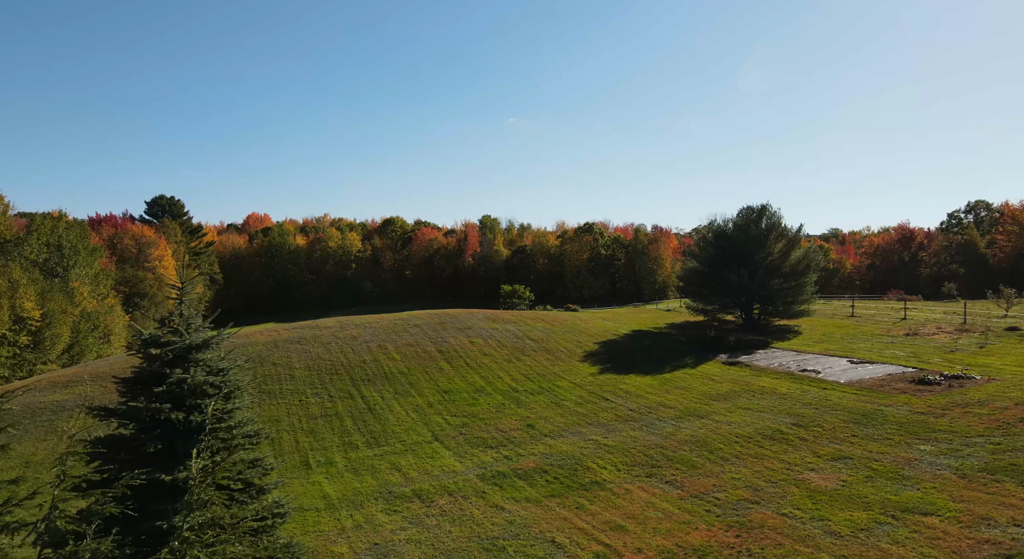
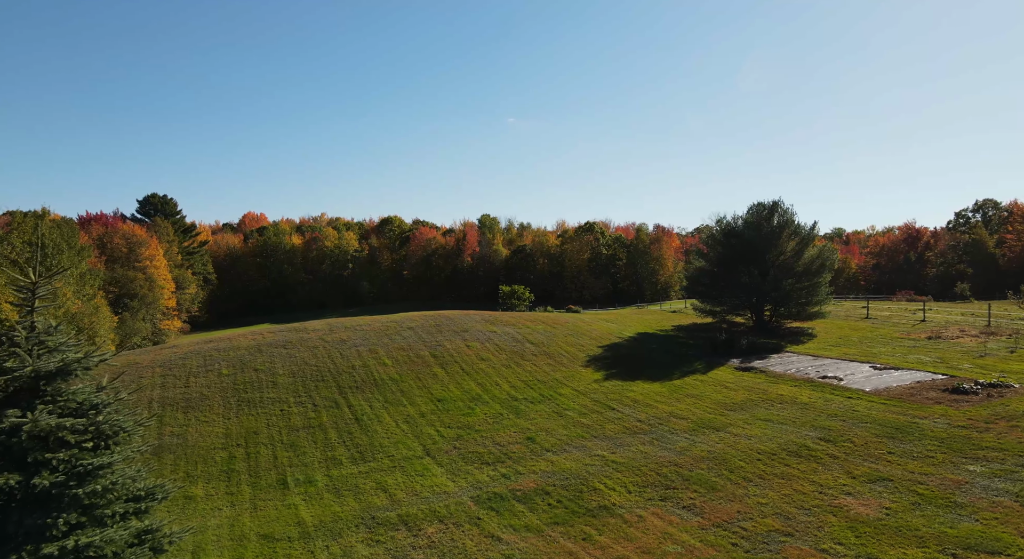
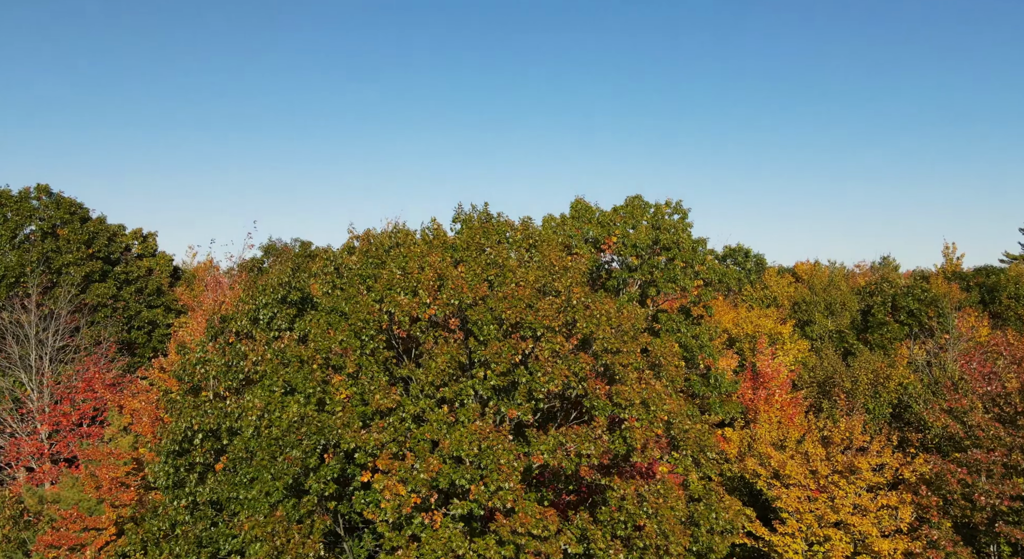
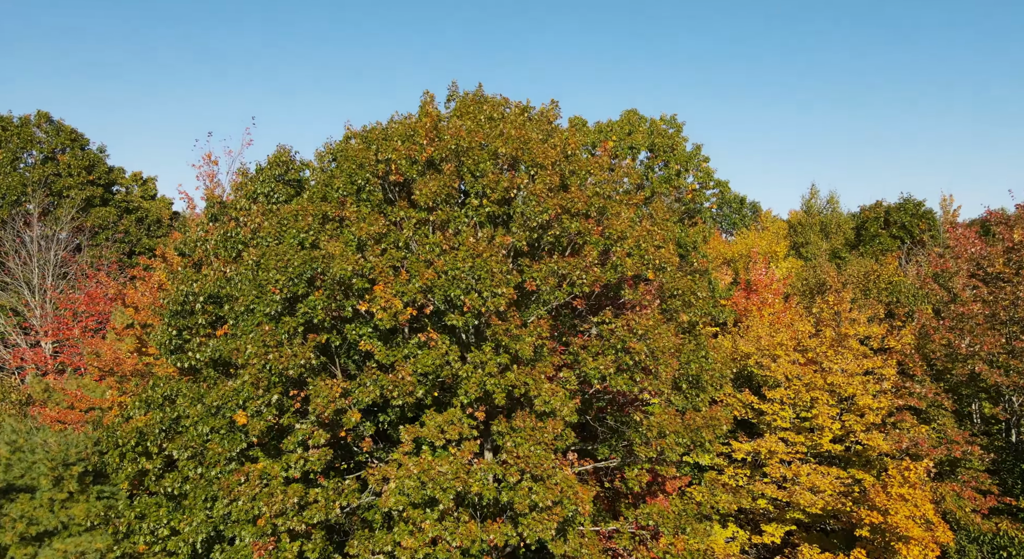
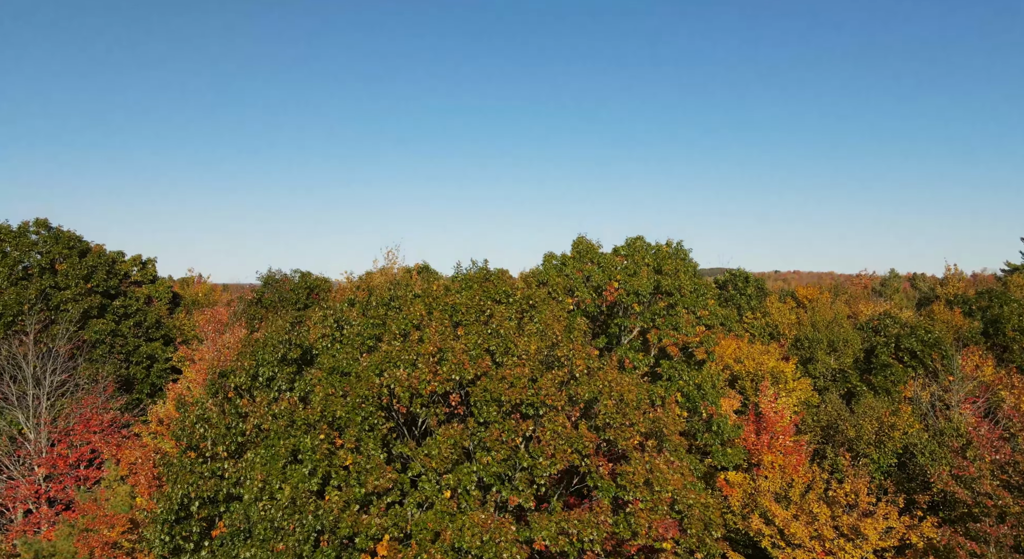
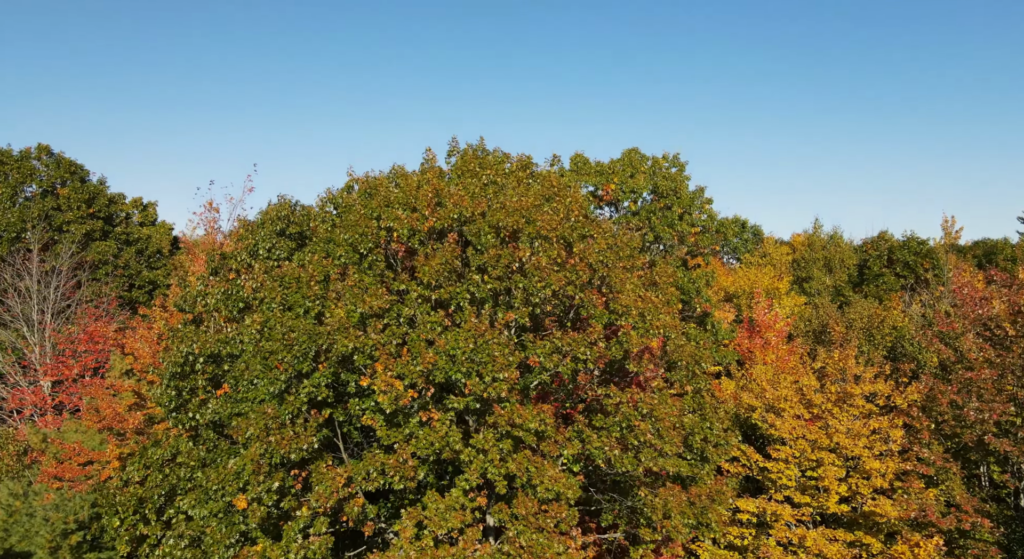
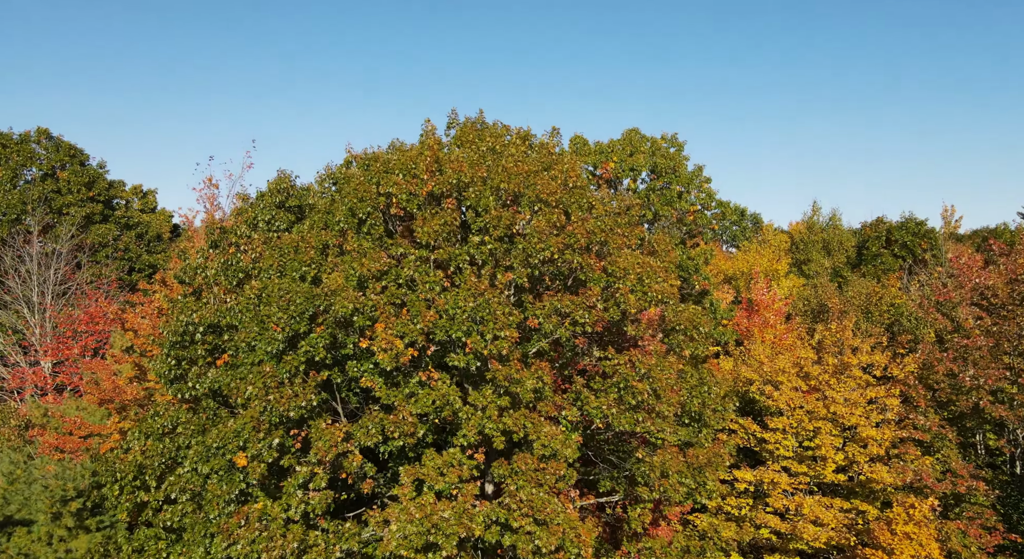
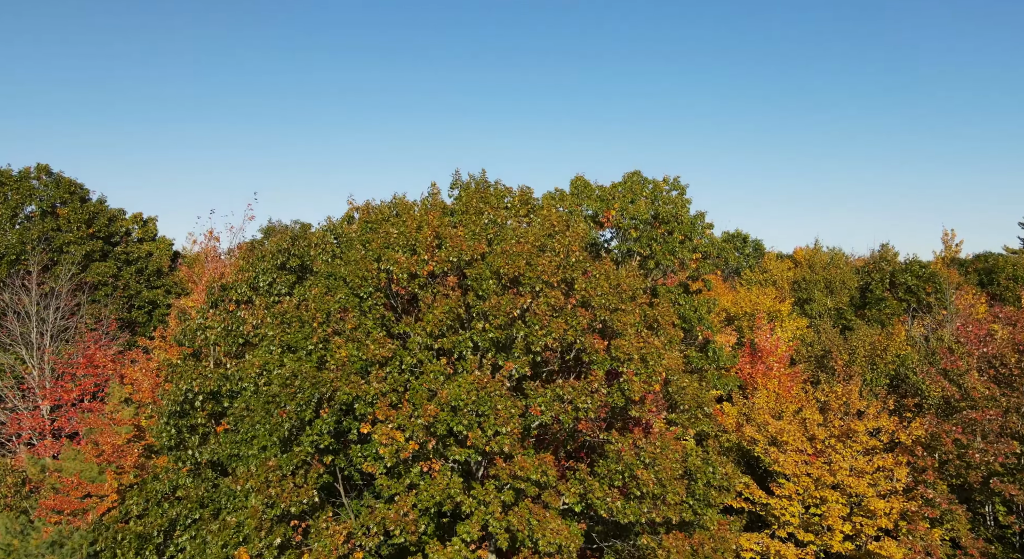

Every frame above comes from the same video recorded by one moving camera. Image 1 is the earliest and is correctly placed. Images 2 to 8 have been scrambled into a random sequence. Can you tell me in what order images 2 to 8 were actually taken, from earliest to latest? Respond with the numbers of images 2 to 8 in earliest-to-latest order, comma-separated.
2, 4, 7, 6, 8, 3, 5
